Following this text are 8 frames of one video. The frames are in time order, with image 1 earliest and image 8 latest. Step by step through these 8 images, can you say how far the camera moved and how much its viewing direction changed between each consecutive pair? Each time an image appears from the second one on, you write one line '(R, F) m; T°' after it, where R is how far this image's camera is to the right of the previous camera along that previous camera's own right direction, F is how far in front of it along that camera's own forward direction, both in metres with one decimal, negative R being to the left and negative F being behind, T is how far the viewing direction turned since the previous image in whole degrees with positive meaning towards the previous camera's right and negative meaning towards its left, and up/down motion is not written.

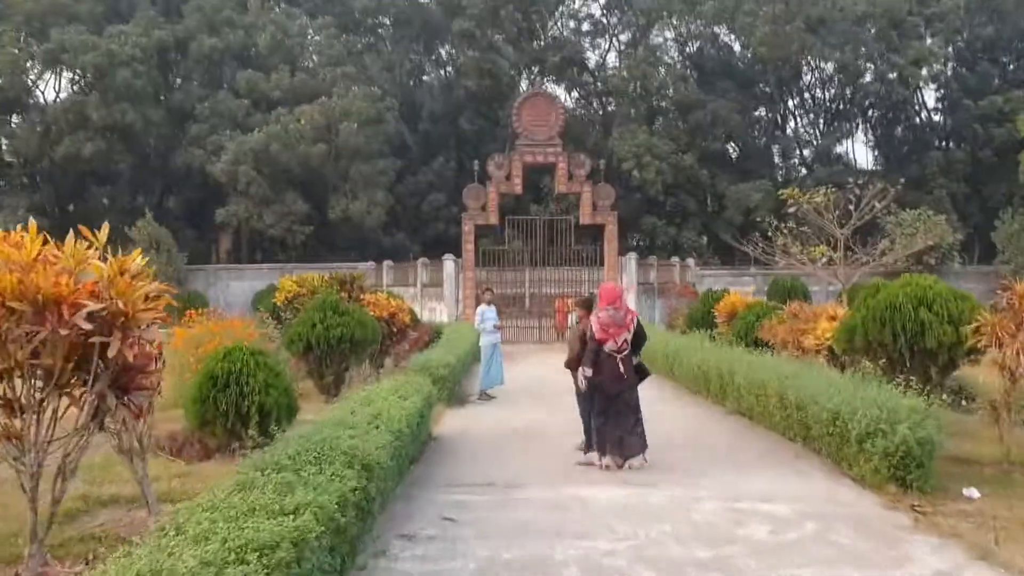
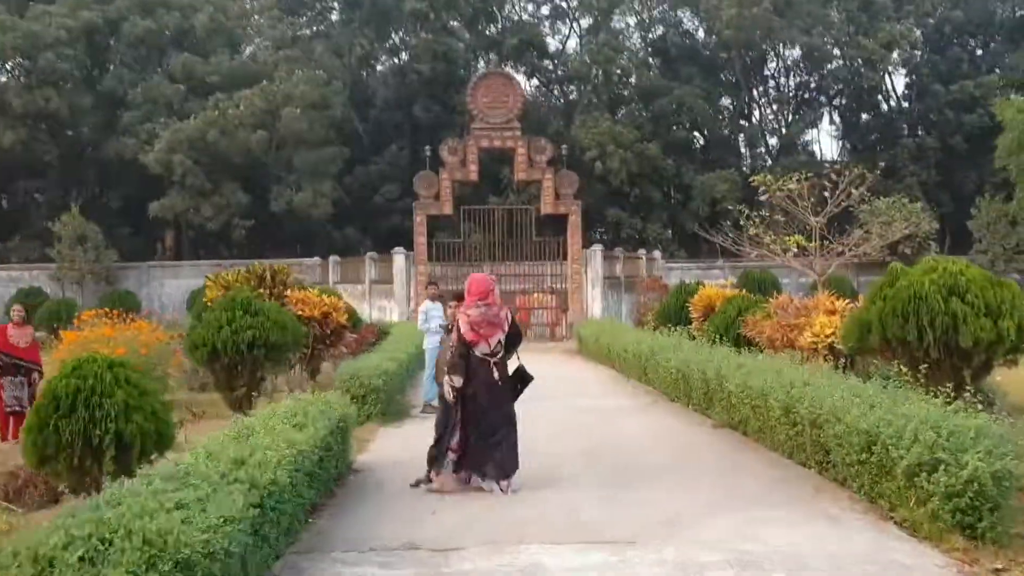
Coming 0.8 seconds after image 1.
(+0.1, +1.3) m; +2°
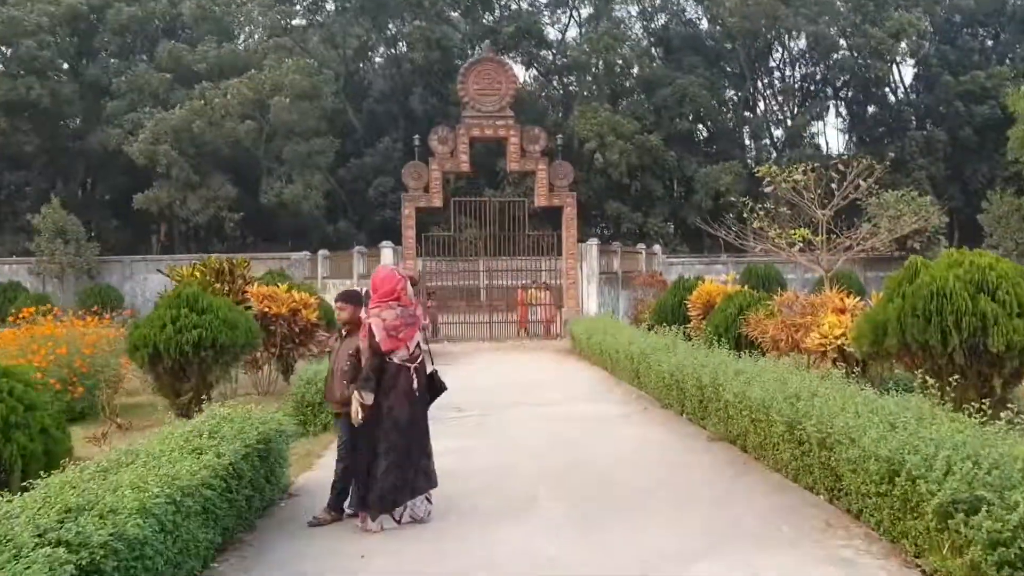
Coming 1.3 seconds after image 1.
(+0.2, +0.7) m; 0°
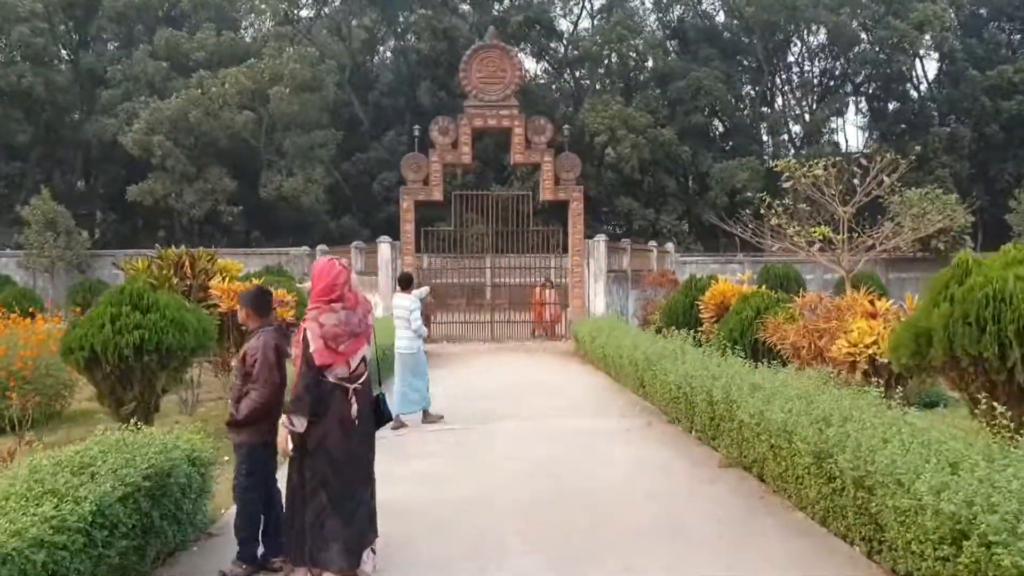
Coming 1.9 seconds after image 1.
(+0.2, +0.8) m; -1°
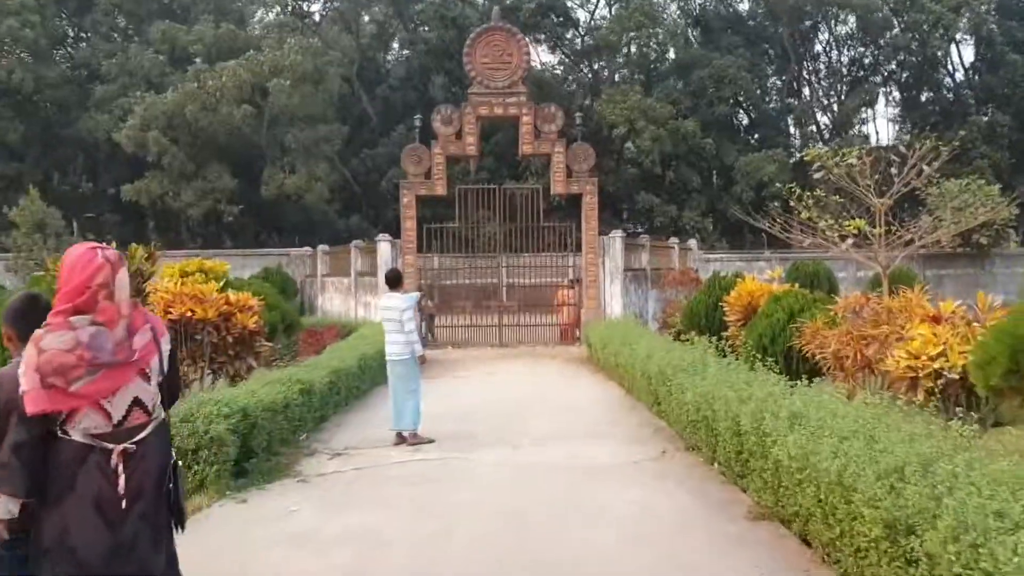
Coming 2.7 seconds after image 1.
(+0.2, +1.1) m; -1°
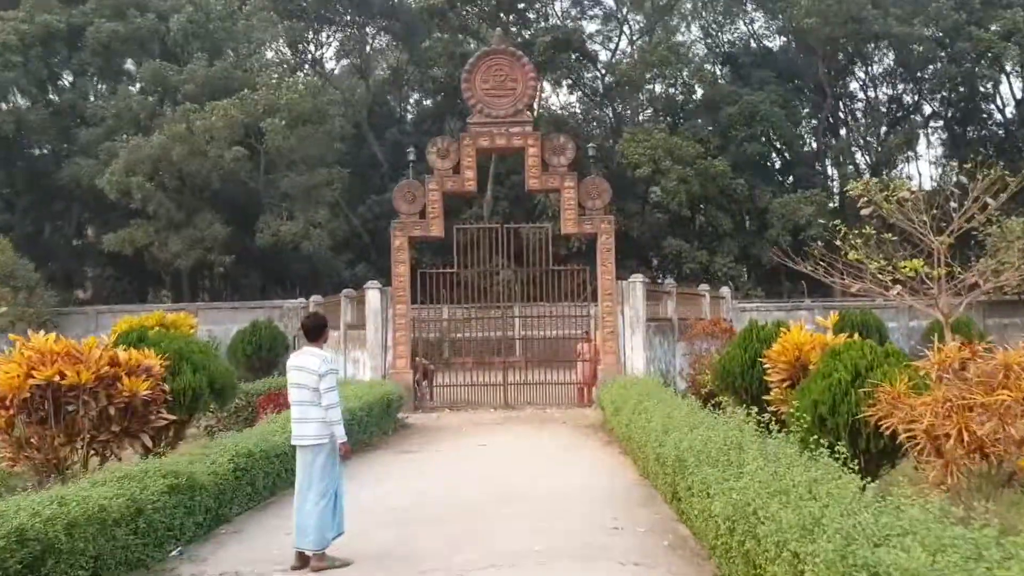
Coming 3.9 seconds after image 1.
(+0.3, +1.7) m; -2°
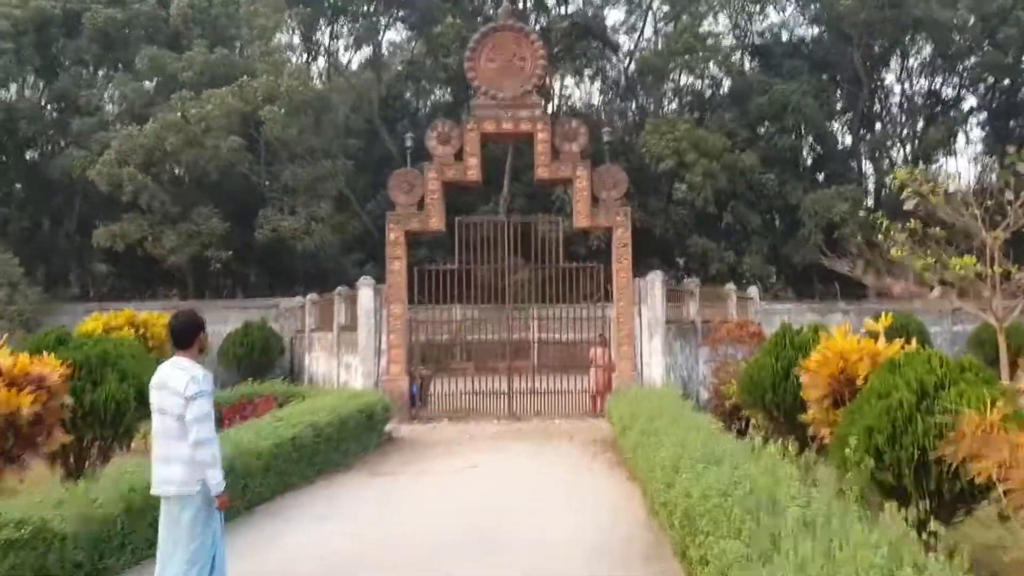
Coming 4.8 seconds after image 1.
(+0.2, +1.1) m; -2°
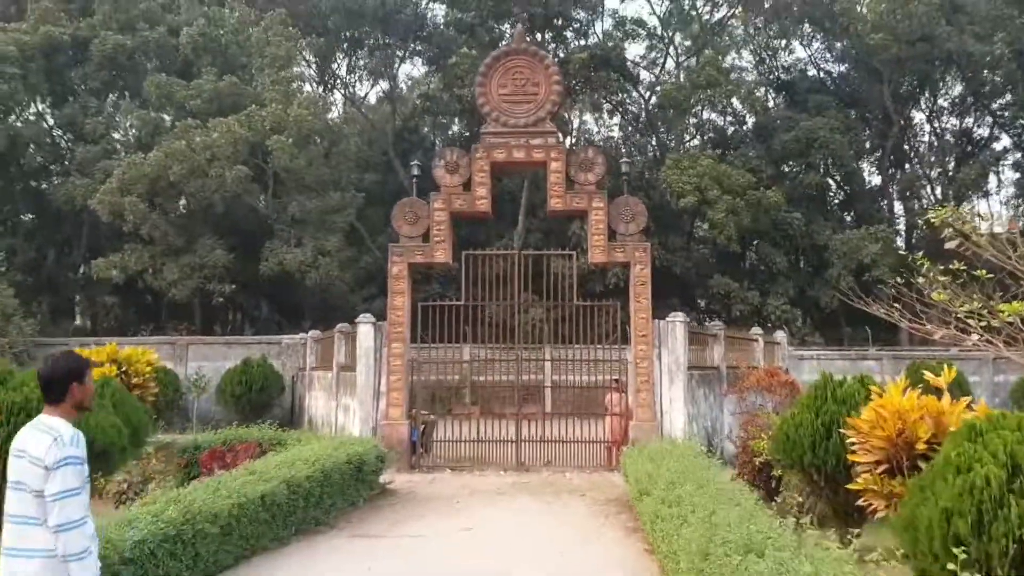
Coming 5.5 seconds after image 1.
(+0.1, +0.8) m; -1°
